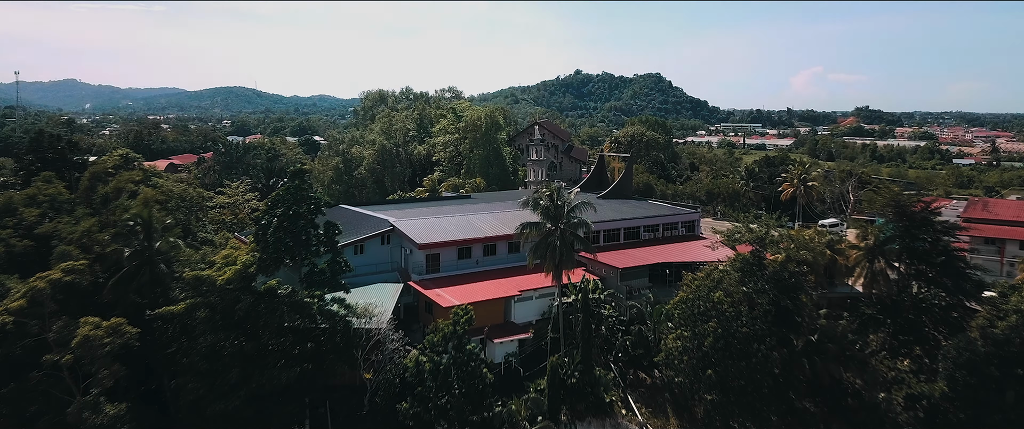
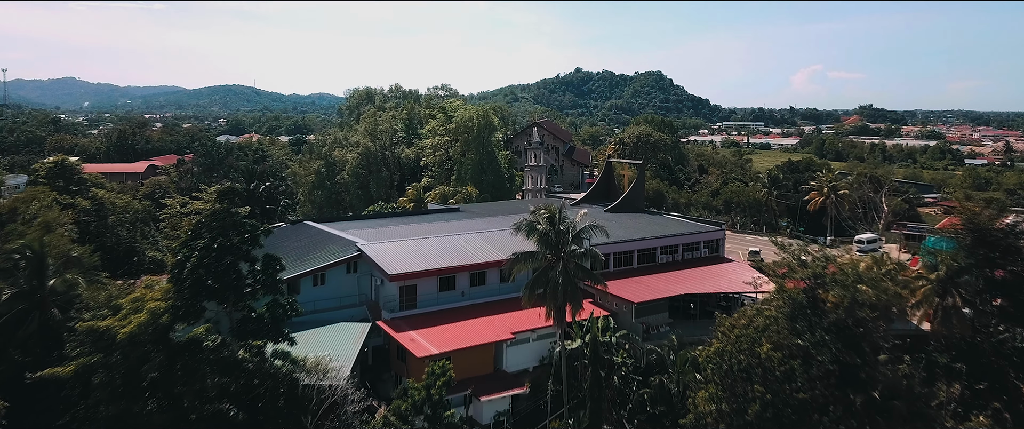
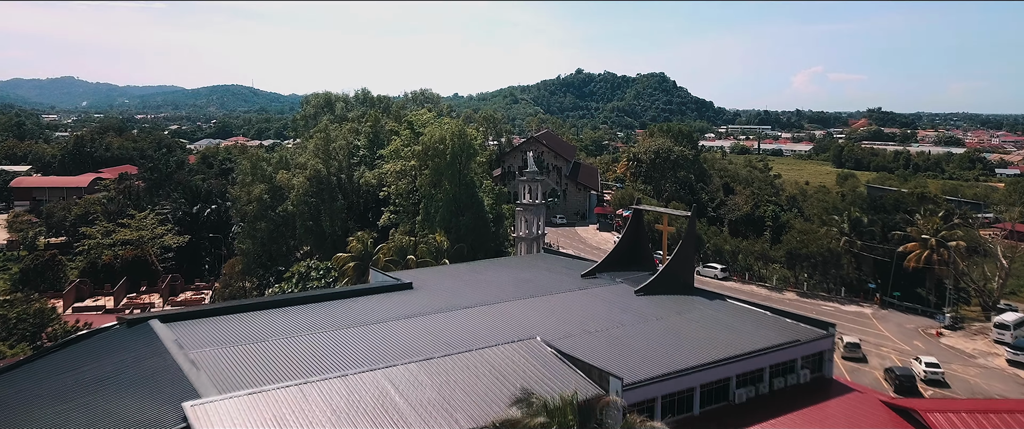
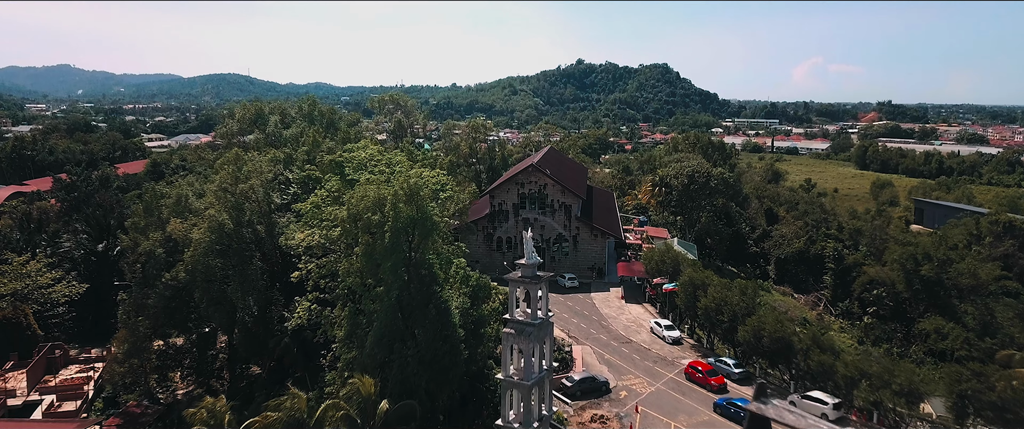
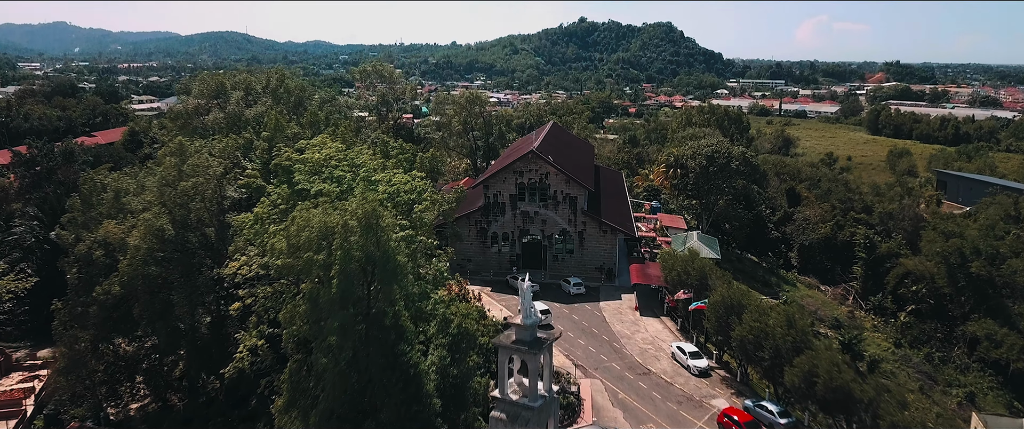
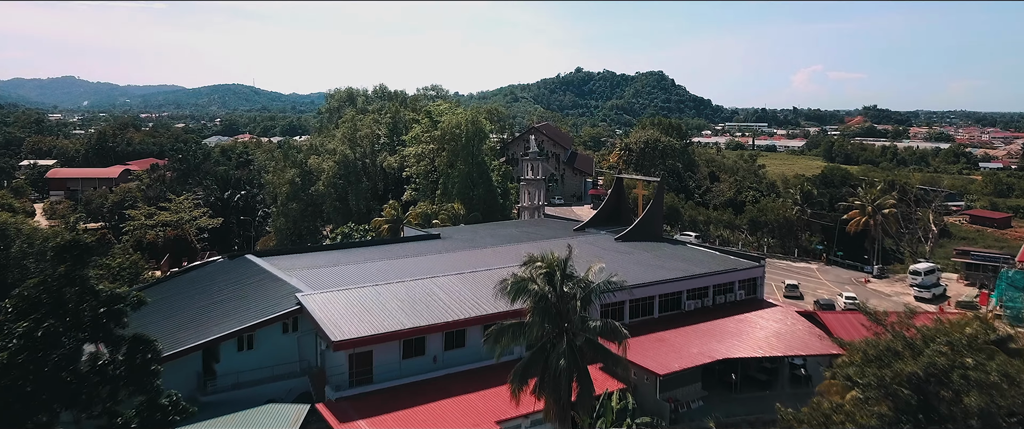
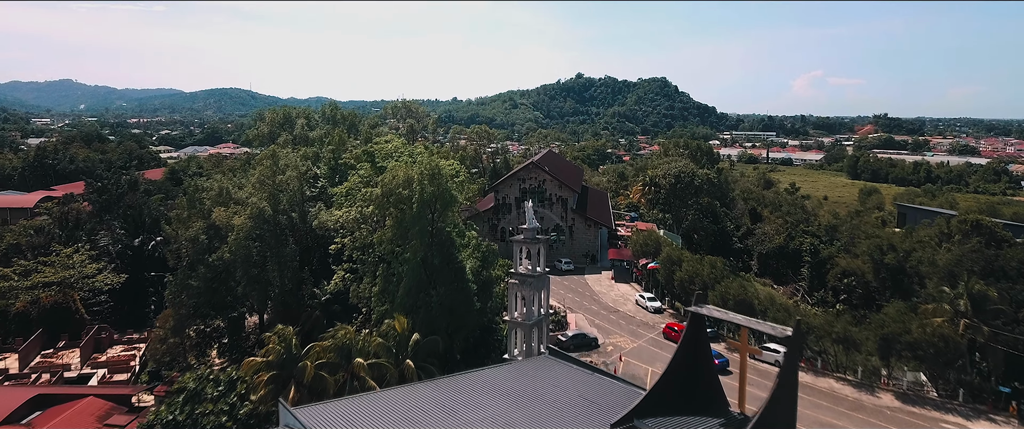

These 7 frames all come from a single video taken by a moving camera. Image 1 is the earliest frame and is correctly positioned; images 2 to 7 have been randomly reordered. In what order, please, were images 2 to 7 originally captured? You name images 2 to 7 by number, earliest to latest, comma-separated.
2, 6, 3, 7, 4, 5
